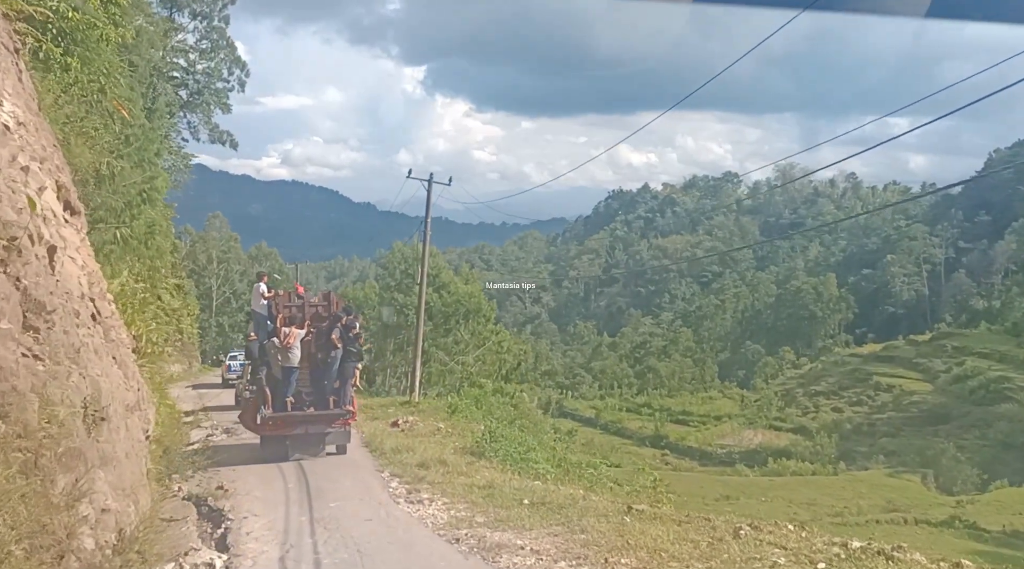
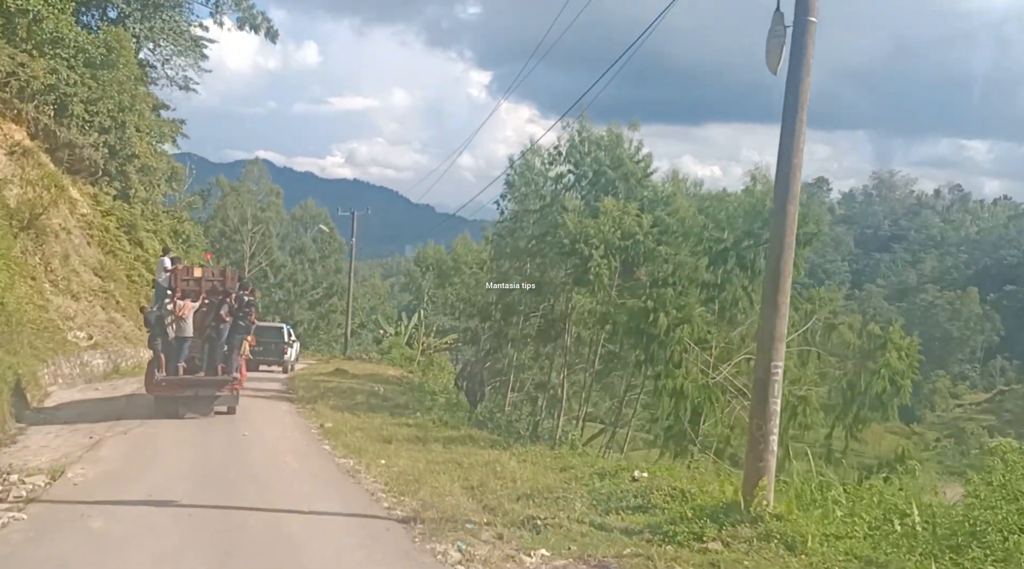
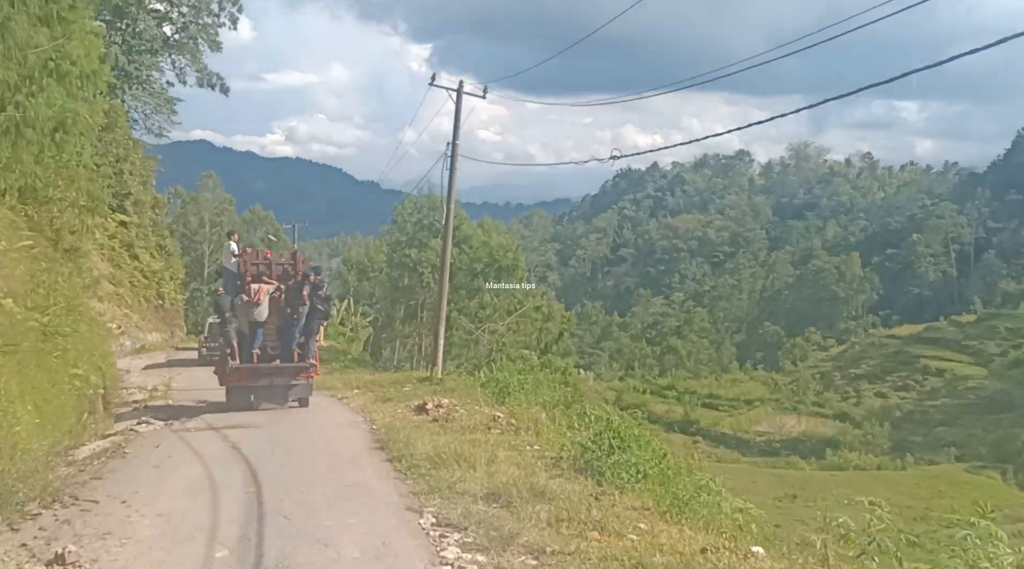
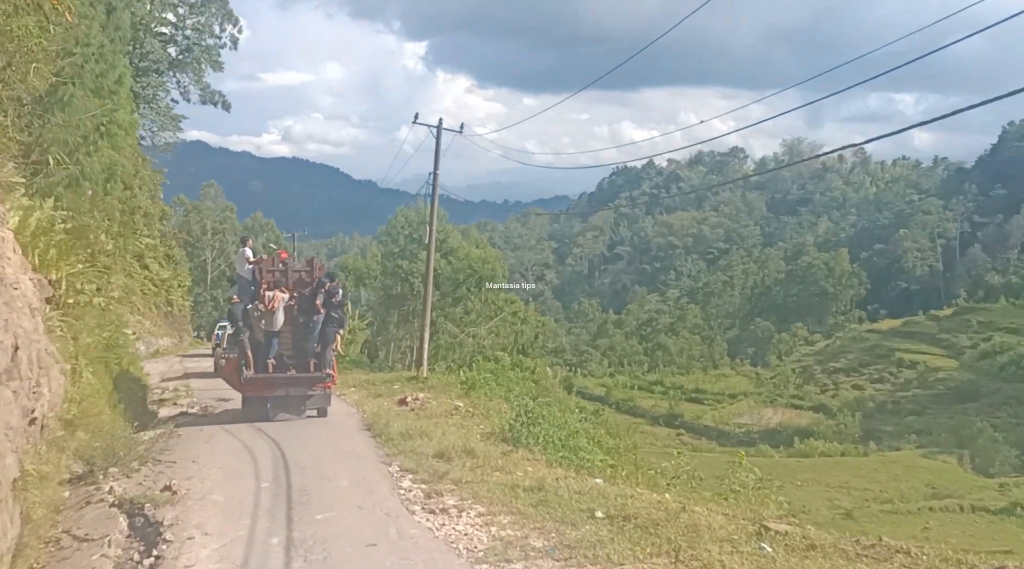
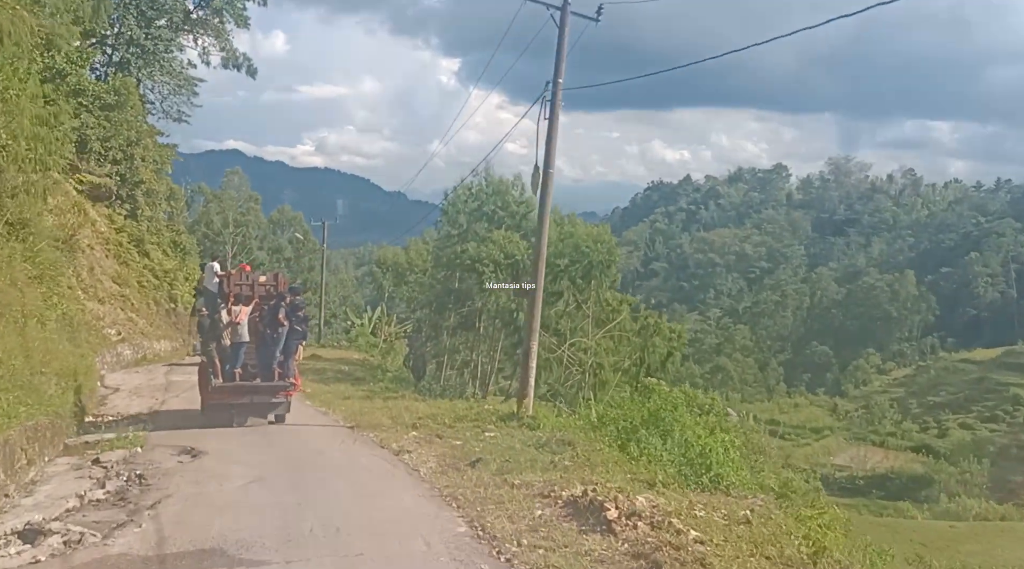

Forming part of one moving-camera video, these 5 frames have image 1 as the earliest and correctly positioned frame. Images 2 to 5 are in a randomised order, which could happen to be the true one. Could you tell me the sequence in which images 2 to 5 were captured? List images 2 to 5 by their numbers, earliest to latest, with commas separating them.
4, 3, 5, 2
